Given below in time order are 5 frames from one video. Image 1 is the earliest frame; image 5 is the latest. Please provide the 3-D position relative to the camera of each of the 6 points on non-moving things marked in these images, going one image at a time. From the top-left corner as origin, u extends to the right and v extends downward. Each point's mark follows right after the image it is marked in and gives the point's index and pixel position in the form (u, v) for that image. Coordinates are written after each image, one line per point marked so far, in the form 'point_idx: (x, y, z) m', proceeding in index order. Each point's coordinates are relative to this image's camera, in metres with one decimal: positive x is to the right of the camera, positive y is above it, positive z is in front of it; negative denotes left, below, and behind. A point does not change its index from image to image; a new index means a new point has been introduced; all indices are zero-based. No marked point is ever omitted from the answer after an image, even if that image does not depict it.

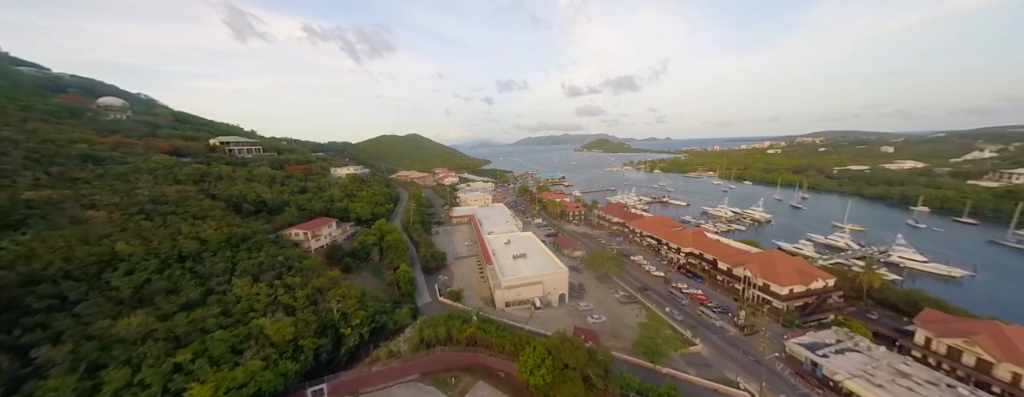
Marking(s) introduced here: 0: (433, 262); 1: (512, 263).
0: (-5.3, -4.3, +18.9) m
1: (0.0, -4.0, +17.5) m
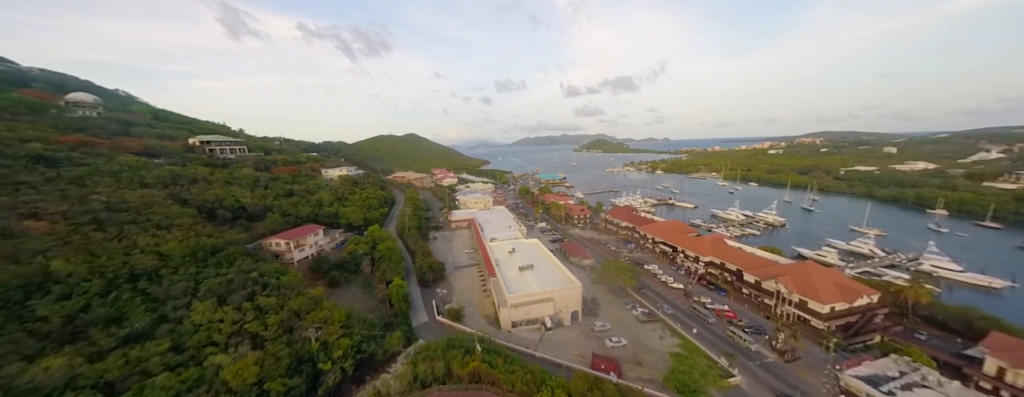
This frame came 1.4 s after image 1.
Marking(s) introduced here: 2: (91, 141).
0: (-5.0, -4.6, +17.1) m
1: (+0.3, -4.3, +15.8) m
2: (-26.9, +3.6, +18.2) m
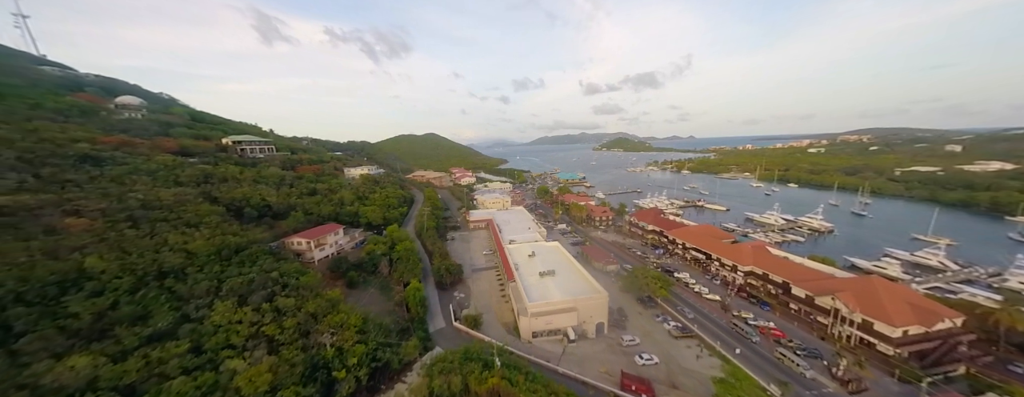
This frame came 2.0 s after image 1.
0: (-3.8, -4.6, +16.7) m
1: (+1.4, -4.4, +15.0) m
2: (-25.5, +3.8, +19.2) m
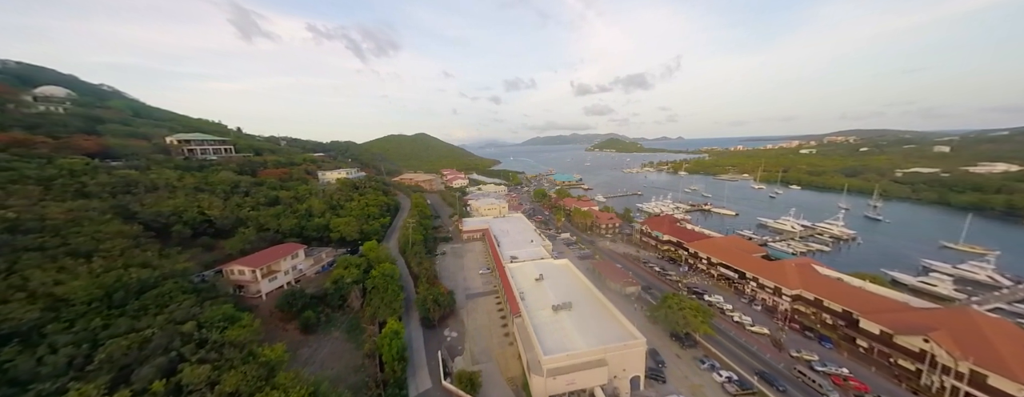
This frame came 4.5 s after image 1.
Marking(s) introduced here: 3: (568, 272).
0: (-3.6, -5.3, +13.3) m
1: (+1.7, -5.0, +11.8) m
2: (-25.4, +3.1, +15.2) m
3: (+3.2, -4.2, +16.1) m
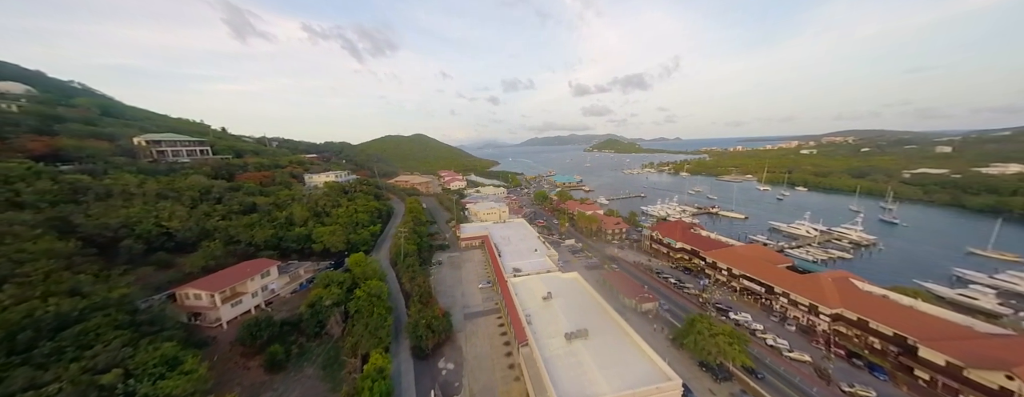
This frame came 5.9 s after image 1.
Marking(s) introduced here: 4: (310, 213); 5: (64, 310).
0: (-3.4, -5.6, +11.5) m
1: (+1.9, -5.4, +10.0) m
2: (-25.3, +2.6, +13.2) m
3: (+3.4, -4.6, +14.4) m
4: (-13.6, -1.0, +19.2) m
5: (-12.8, -3.1, +8.2) m
